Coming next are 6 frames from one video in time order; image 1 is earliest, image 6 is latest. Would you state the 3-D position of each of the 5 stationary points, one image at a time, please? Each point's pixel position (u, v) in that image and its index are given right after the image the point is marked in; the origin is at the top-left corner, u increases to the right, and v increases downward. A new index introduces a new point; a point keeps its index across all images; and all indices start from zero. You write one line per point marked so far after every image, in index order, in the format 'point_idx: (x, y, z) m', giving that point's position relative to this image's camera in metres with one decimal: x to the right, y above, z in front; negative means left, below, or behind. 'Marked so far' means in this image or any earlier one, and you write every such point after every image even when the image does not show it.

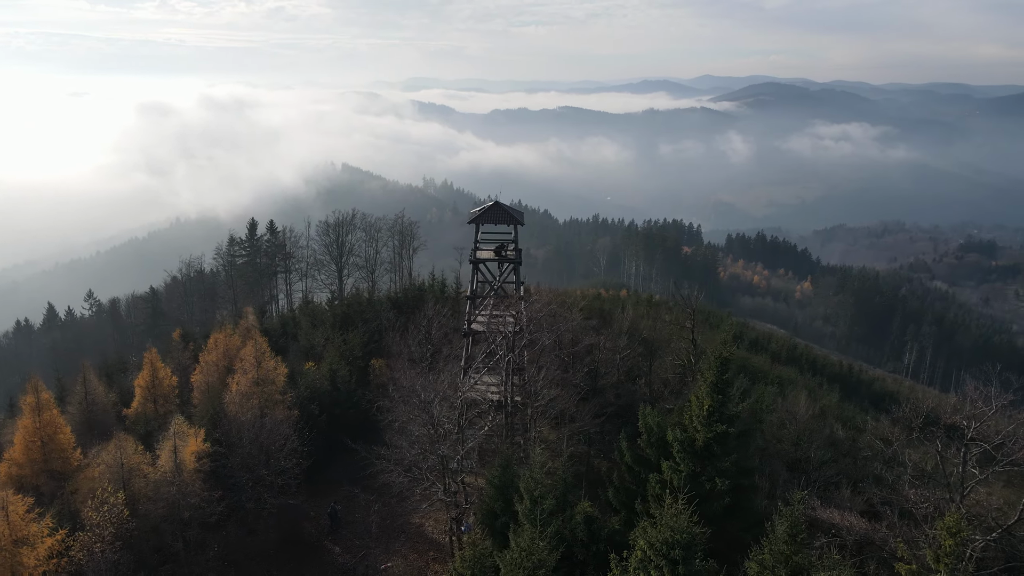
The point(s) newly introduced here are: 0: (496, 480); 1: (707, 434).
0: (-0.4, -4.5, +17.1) m
1: (+4.0, -3.1, +14.9) m
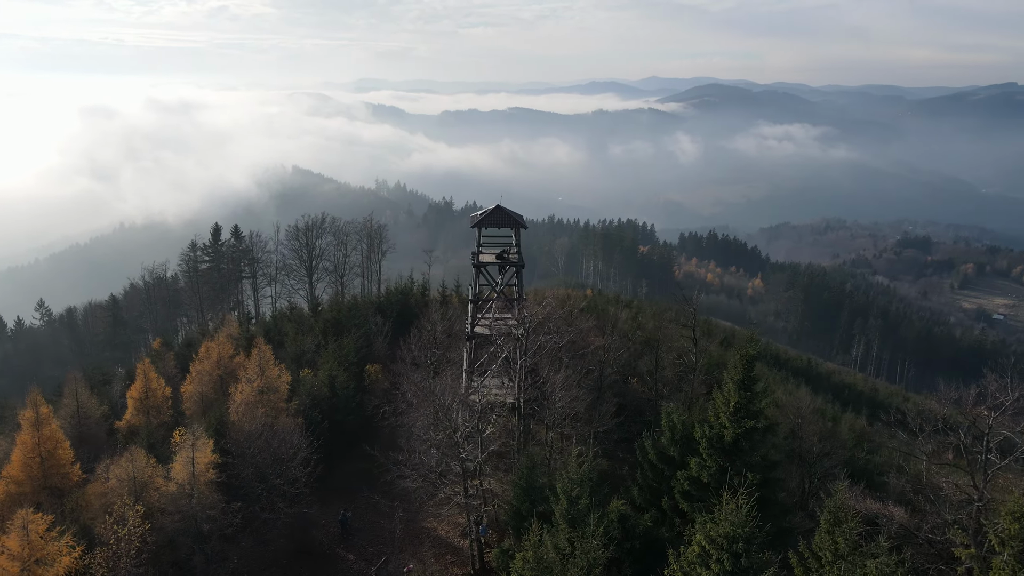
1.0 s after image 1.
0: (+0.3, -4.6, +17.3) m
1: (+4.7, -3.1, +15.4) m
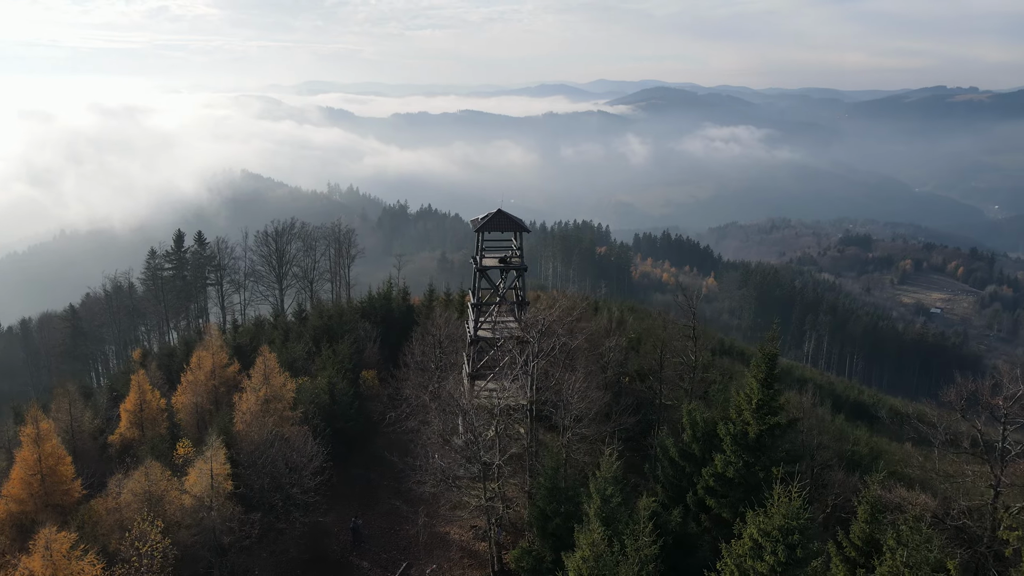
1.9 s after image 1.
0: (+0.9, -4.7, +17.5) m
1: (+5.4, -3.1, +15.9) m
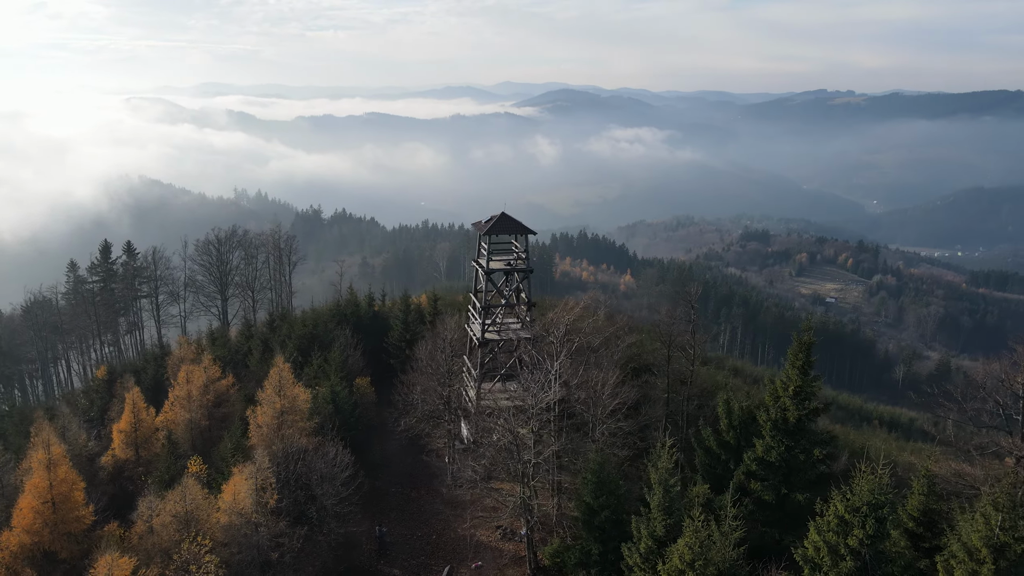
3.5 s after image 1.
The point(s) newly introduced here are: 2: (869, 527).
0: (+2.0, -4.7, +18.0) m
1: (+6.7, -2.9, +16.9) m
2: (+6.1, -4.0, +12.3) m
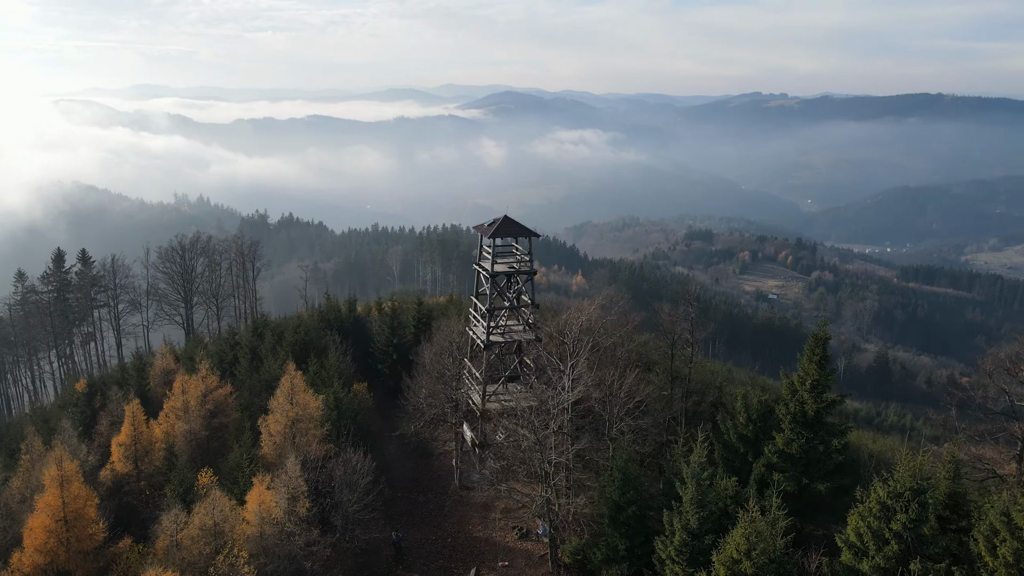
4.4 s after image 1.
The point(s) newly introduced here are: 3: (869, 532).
0: (+2.7, -4.7, +18.3) m
1: (+7.4, -2.8, +17.6) m
2: (+7.2, -3.9, +13.0) m
3: (+6.6, -4.5, +13.5) m
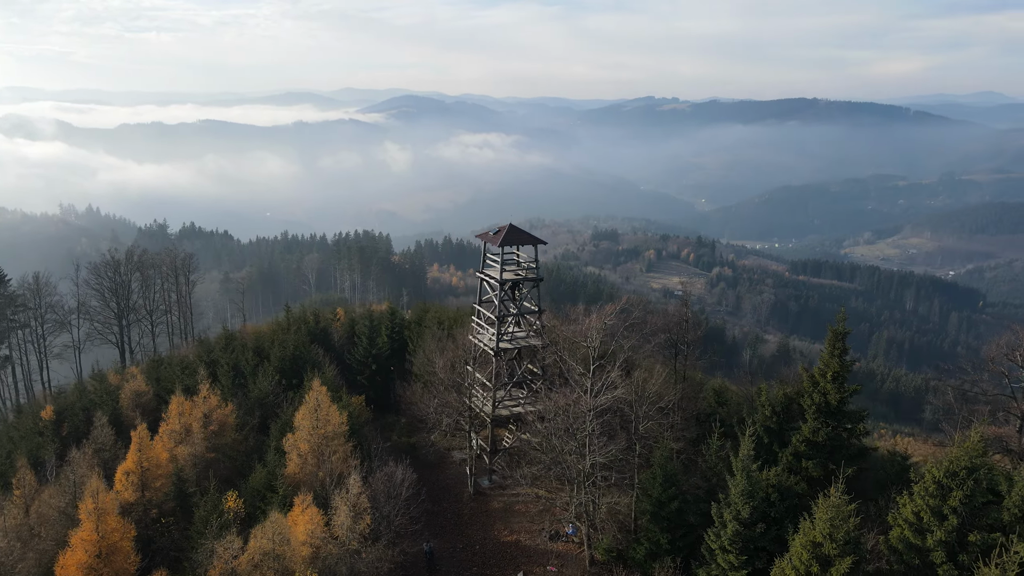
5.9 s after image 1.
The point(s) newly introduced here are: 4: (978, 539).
0: (+3.9, -4.8, +19.1) m
1: (+8.6, -2.8, +19.0) m
2: (+8.9, -3.9, +14.3) m
3: (+8.4, -4.5, +14.7) m
4: (+8.9, -4.8, +13.8) m
